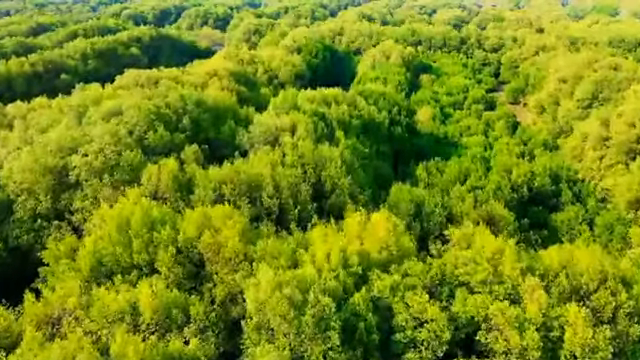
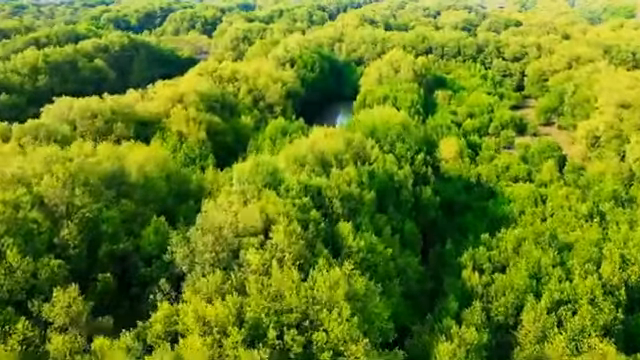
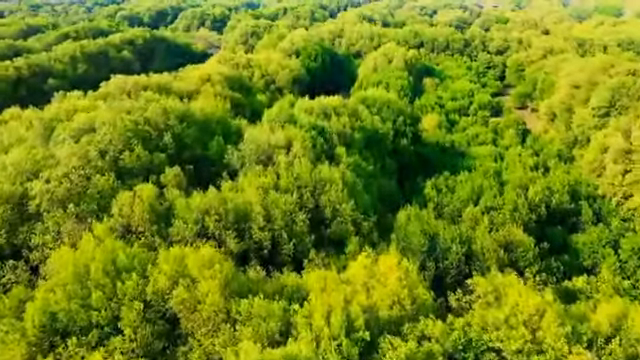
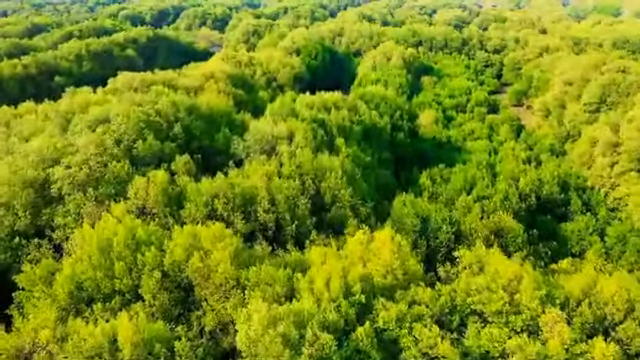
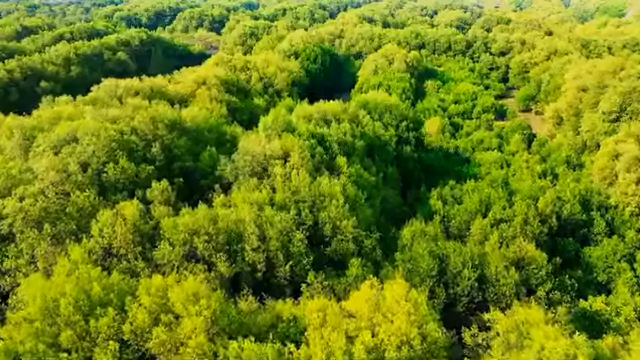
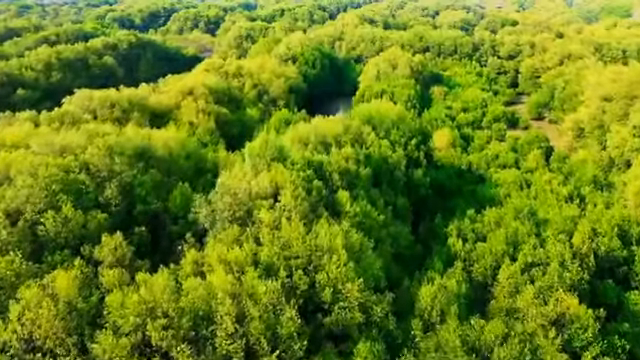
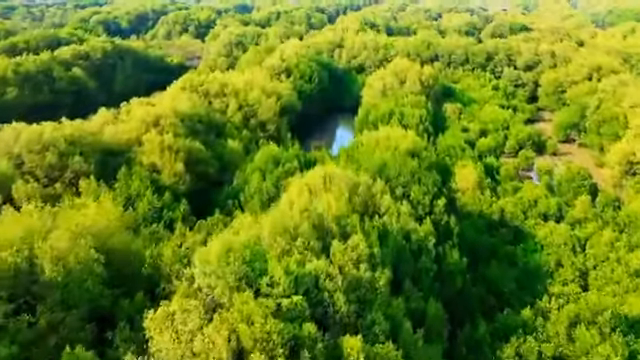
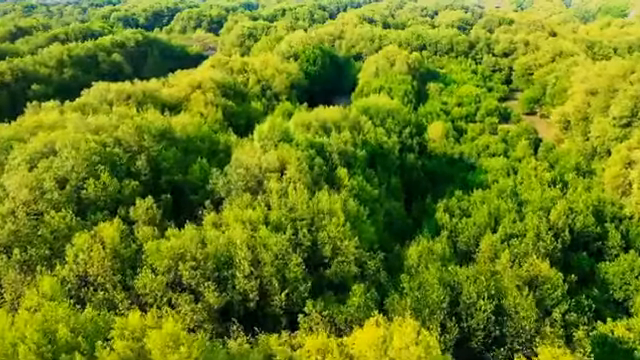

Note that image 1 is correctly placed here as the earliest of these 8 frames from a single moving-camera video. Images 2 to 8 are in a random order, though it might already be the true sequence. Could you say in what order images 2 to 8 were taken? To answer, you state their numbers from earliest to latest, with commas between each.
4, 3, 5, 8, 6, 2, 7
